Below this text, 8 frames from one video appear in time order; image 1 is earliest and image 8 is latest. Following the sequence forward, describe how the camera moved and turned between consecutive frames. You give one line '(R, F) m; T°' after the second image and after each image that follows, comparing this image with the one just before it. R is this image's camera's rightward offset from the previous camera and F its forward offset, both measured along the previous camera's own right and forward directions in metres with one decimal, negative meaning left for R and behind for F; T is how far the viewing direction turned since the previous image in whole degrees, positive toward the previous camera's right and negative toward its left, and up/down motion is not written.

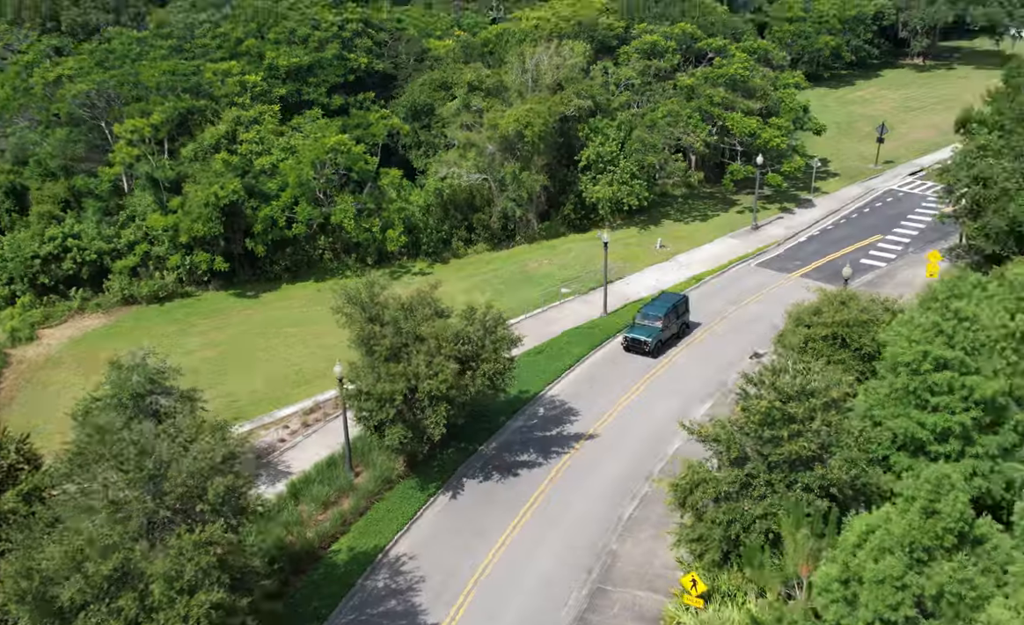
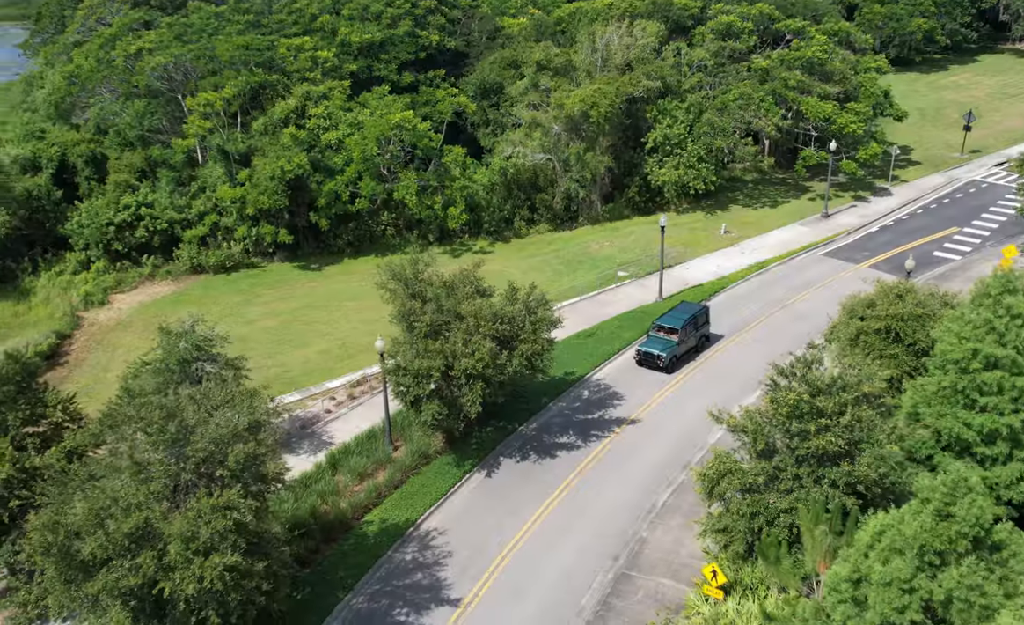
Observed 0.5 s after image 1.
(+0.6, +0.1) m; -4°
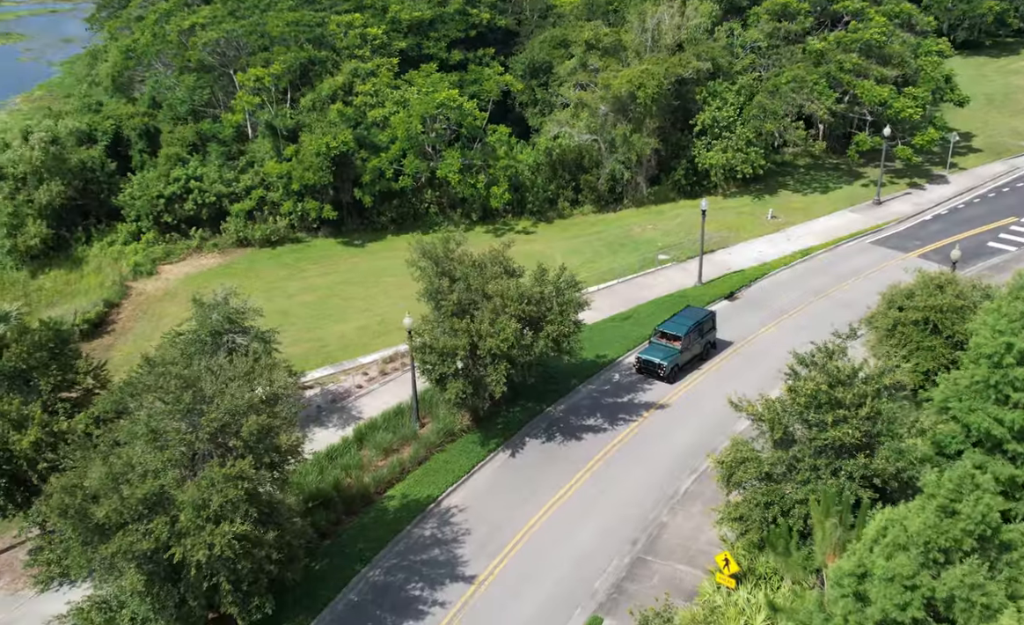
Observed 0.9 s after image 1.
(+0.4, +0.1) m; -3°
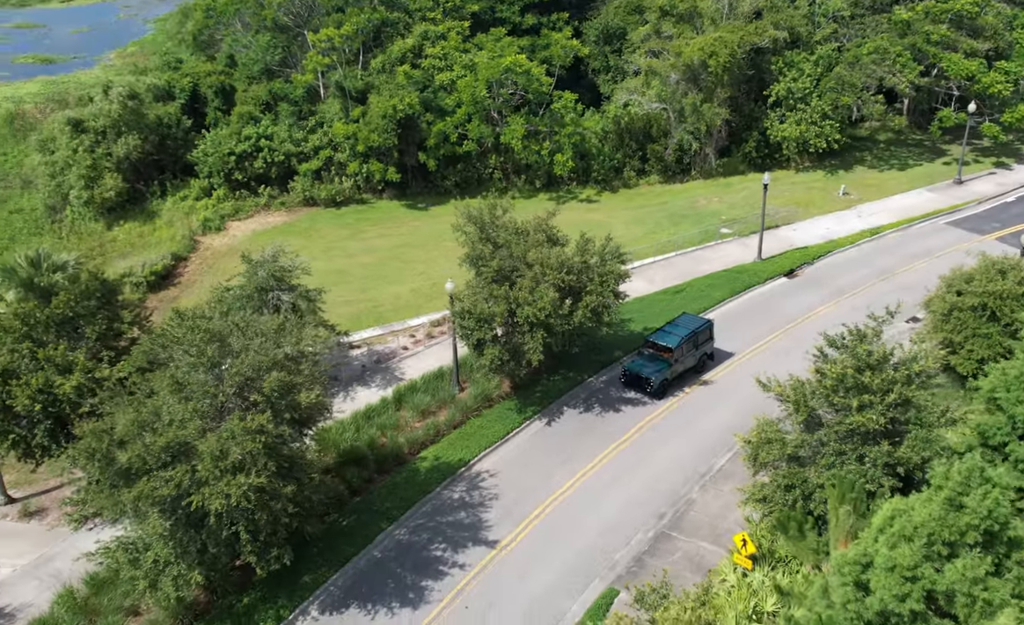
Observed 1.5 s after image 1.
(+0.6, +0.1) m; -4°
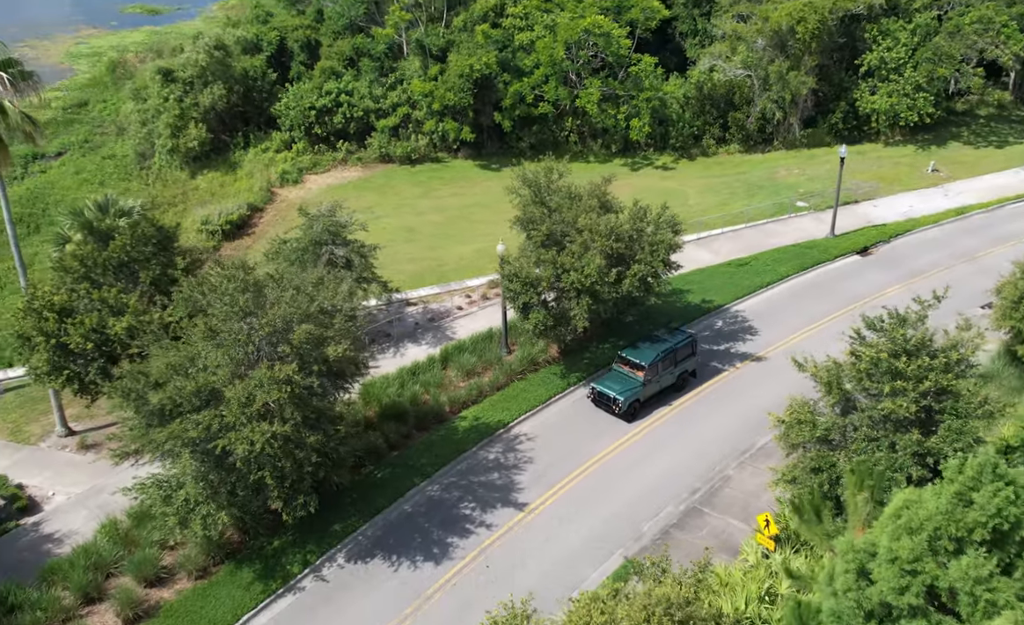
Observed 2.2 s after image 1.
(+0.6, +0.1) m; -5°
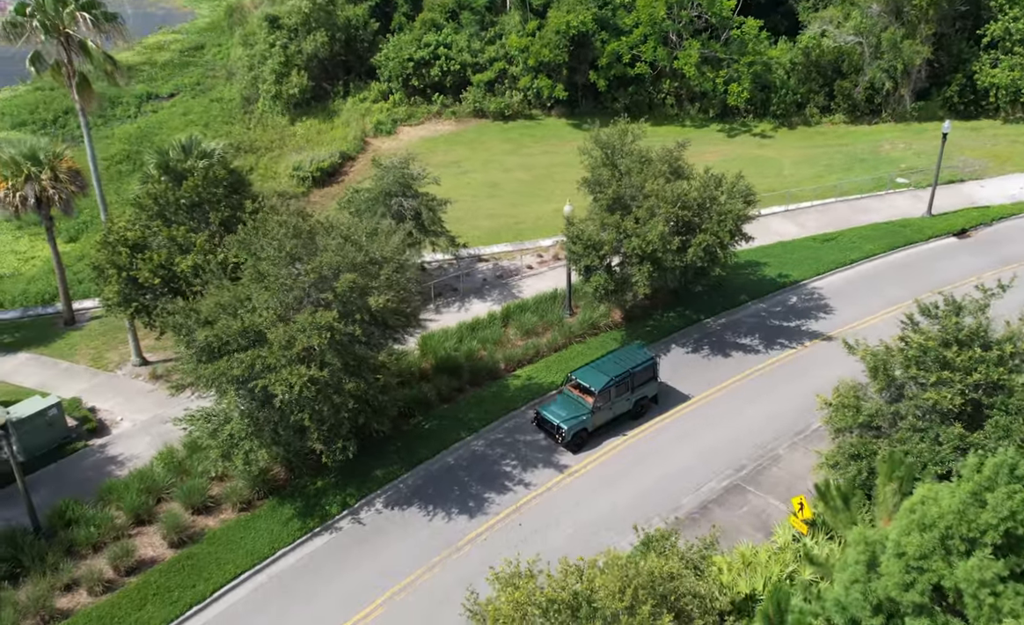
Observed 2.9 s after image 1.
(+0.7, +0.1) m; -6°
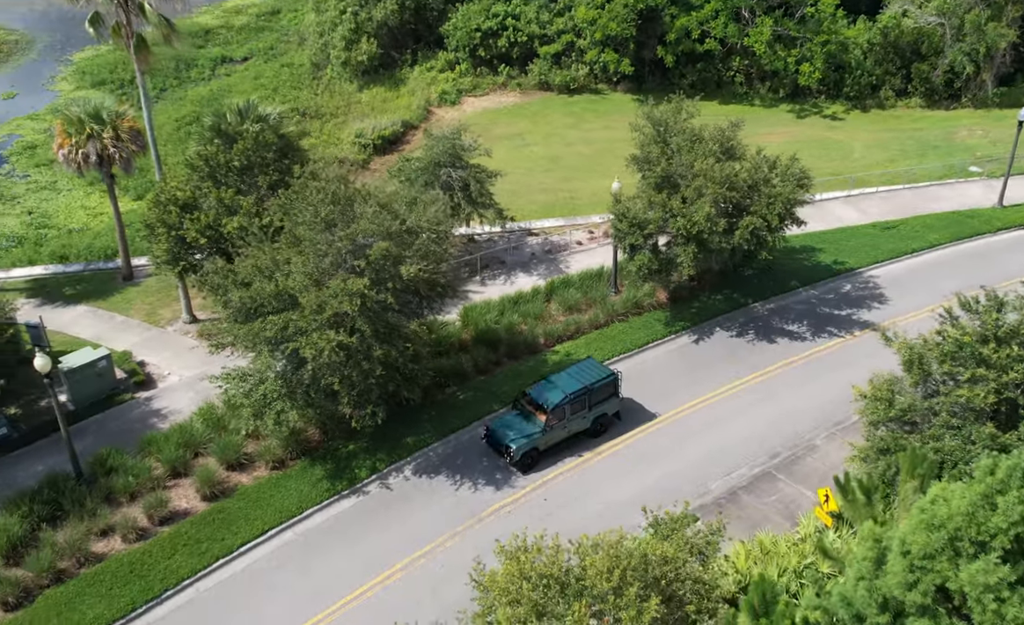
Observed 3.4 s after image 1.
(+0.4, 0.0) m; -4°
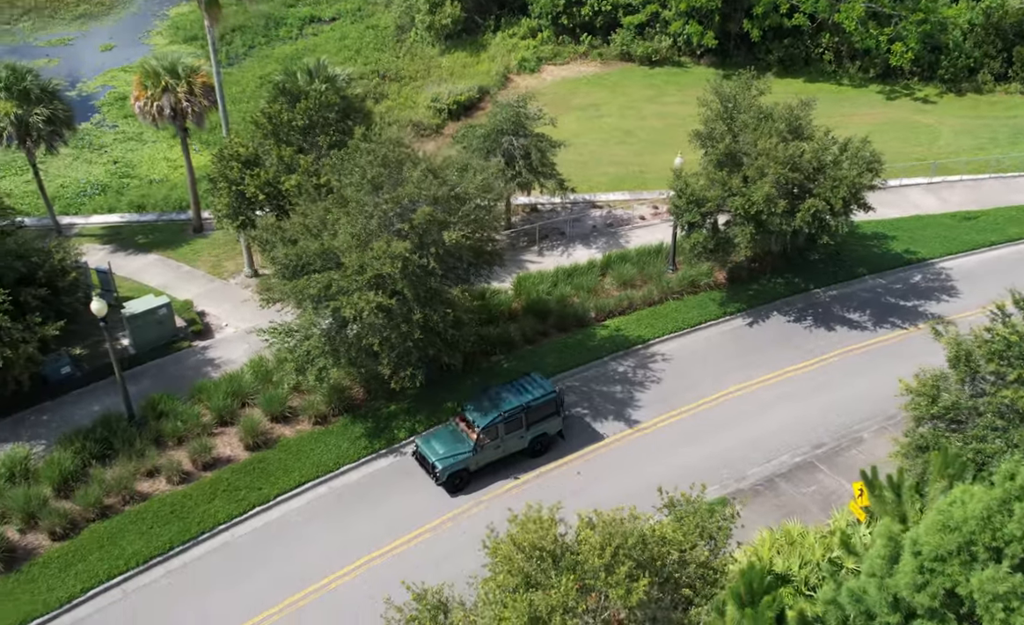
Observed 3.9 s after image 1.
(+0.4, 0.0) m; -4°
